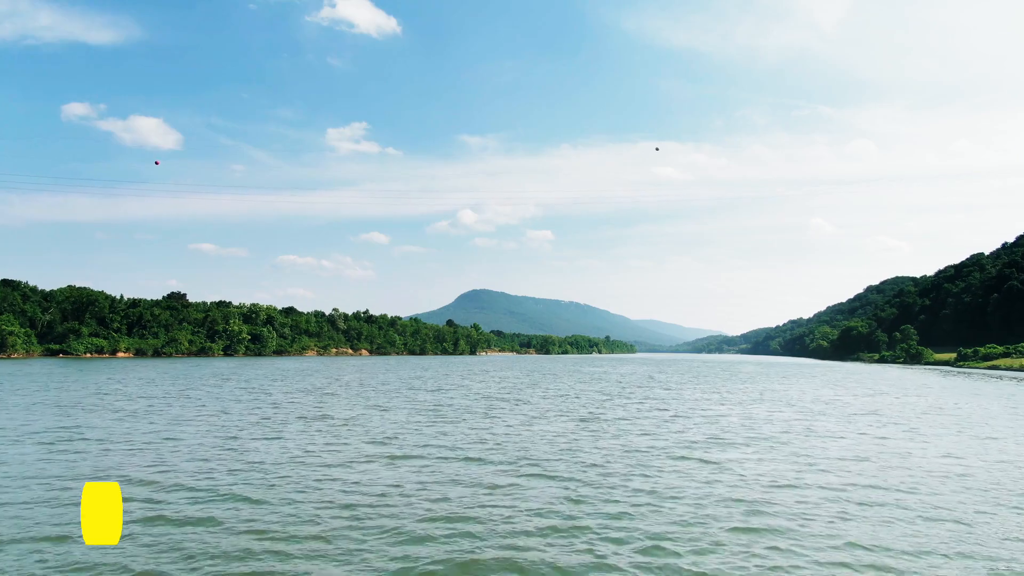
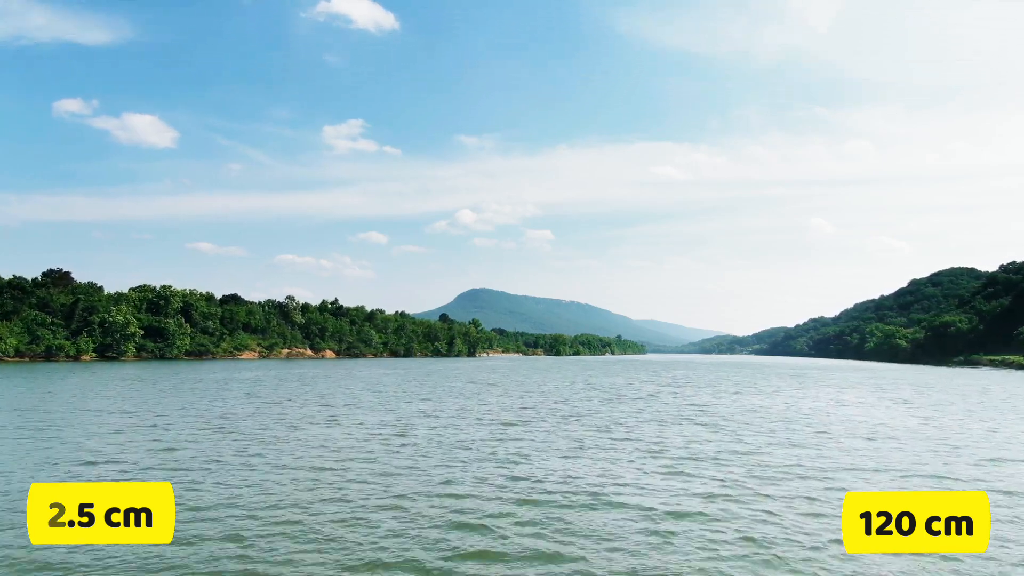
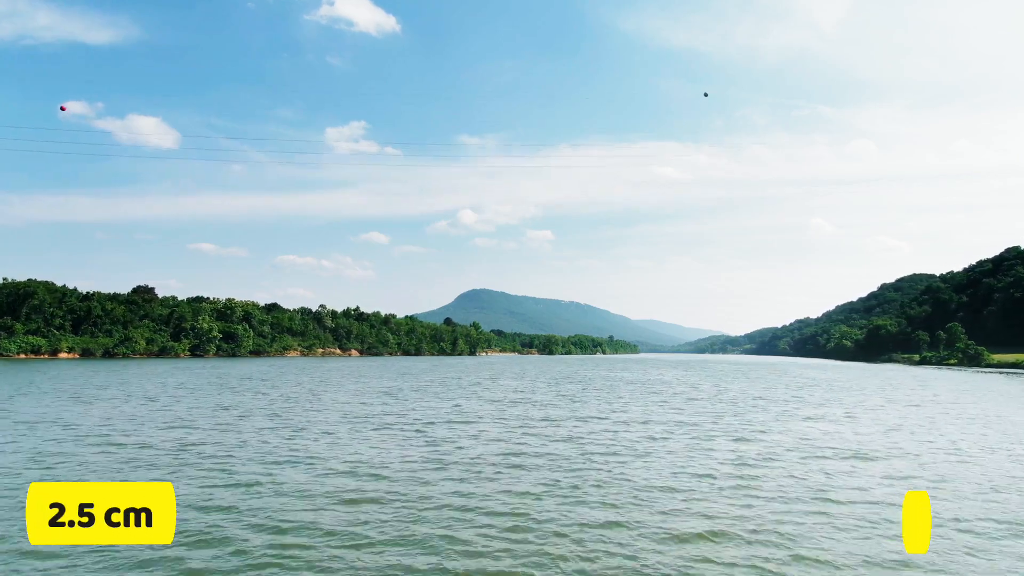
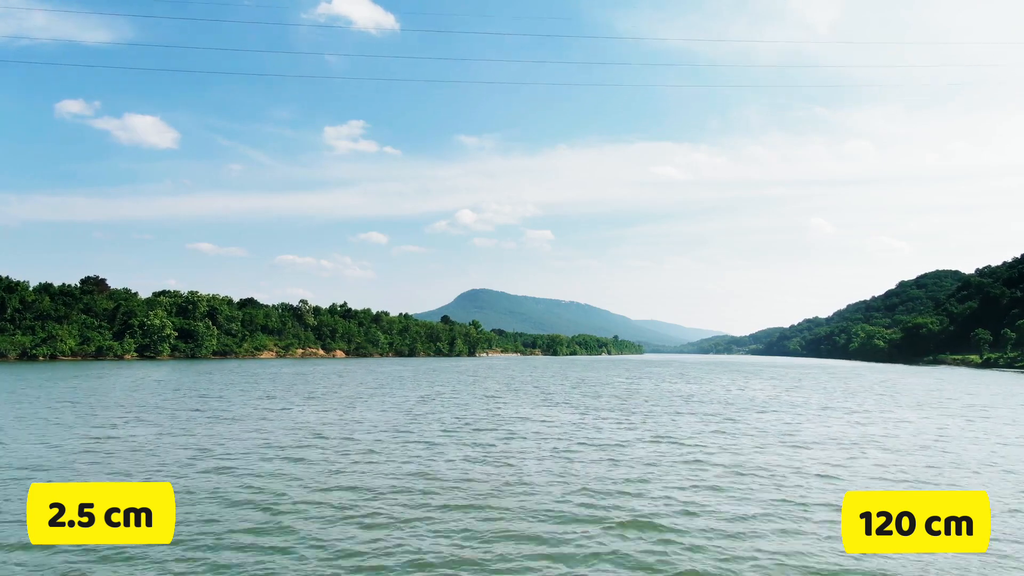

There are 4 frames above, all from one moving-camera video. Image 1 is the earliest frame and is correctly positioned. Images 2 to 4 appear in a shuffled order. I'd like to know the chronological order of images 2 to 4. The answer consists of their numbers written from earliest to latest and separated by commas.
3, 4, 2
